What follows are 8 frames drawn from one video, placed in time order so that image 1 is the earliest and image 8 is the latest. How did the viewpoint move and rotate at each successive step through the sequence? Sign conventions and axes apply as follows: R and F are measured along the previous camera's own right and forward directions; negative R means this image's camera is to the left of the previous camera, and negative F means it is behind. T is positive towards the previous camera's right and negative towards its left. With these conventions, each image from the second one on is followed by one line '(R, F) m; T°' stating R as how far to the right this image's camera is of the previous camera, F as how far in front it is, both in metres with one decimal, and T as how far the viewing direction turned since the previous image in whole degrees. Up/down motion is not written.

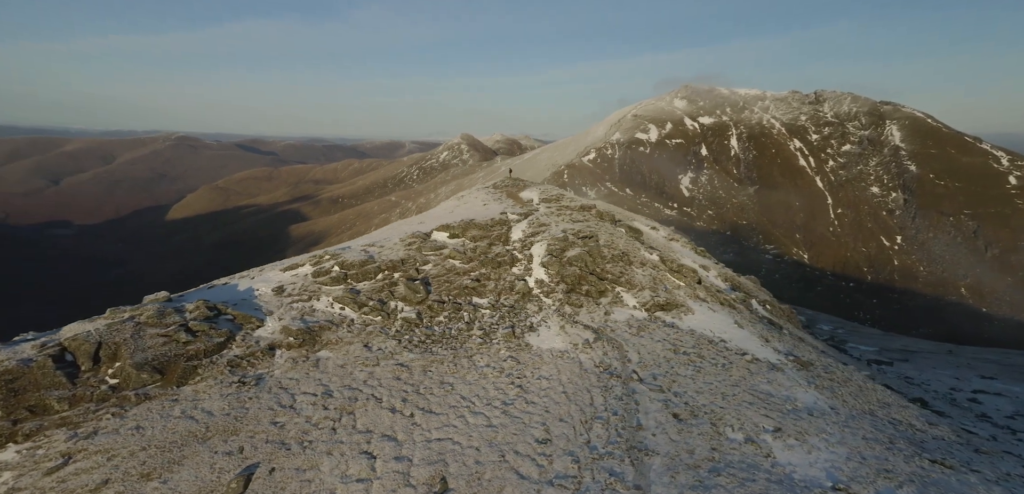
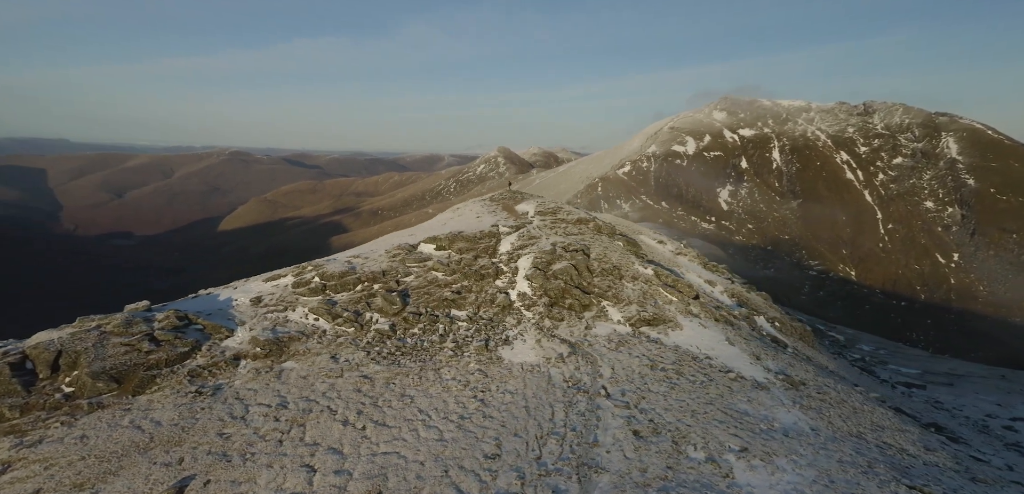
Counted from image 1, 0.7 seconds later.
(+1.3, +0.3) m; -2°
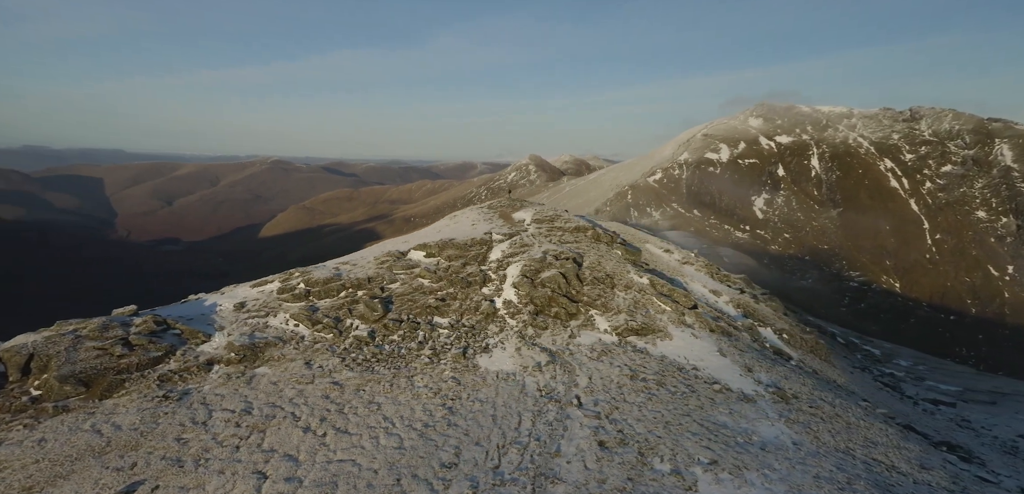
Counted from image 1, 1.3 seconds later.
(+1.1, +0.2) m; -2°
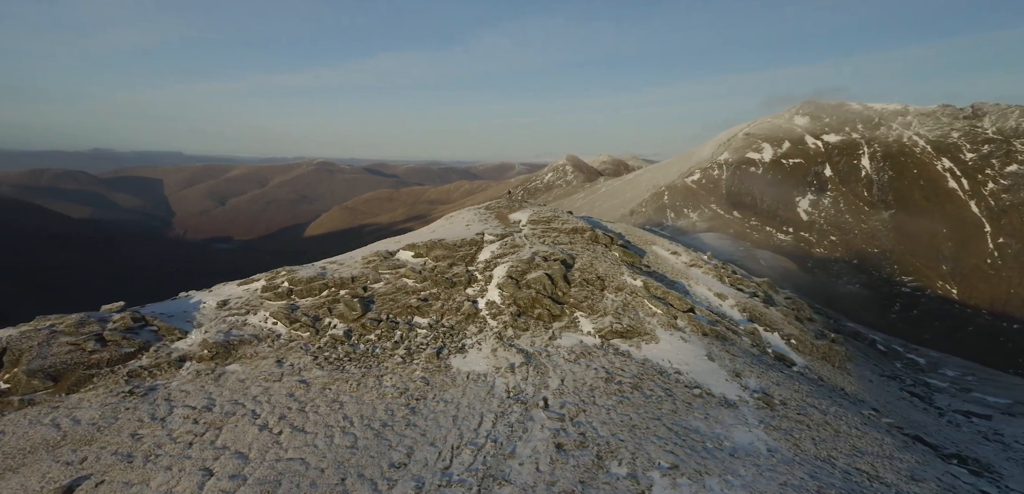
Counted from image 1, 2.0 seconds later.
(+1.2, +0.2) m; -2°
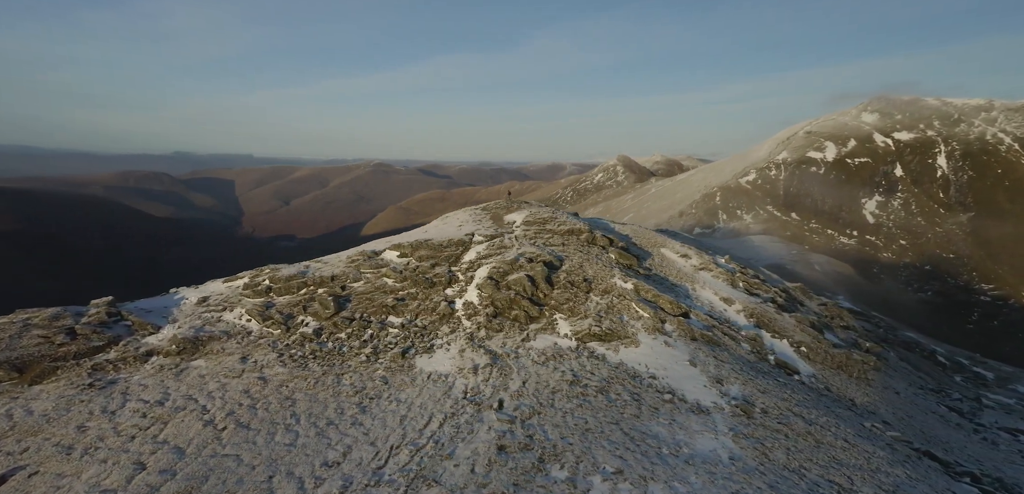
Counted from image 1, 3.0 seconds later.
(+1.6, +0.2) m; -2°
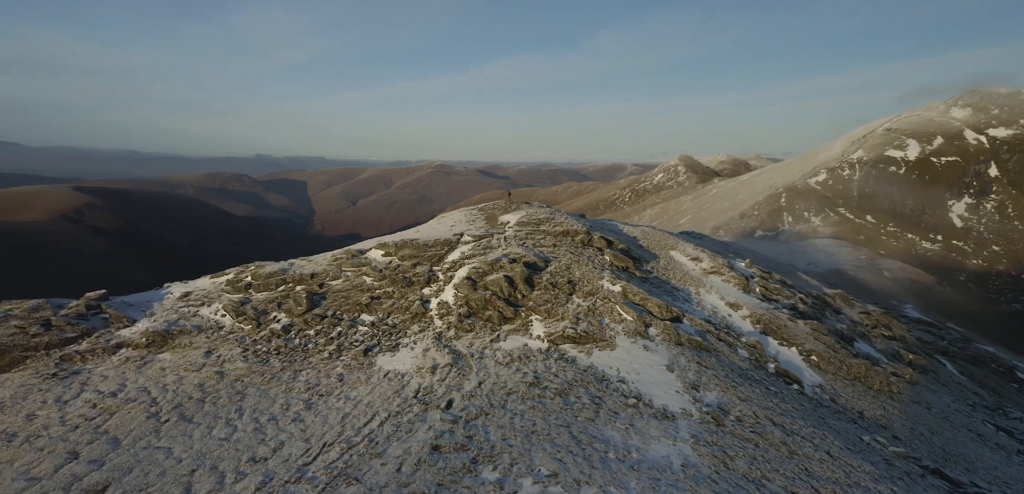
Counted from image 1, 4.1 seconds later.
(+1.8, +0.1) m; -3°
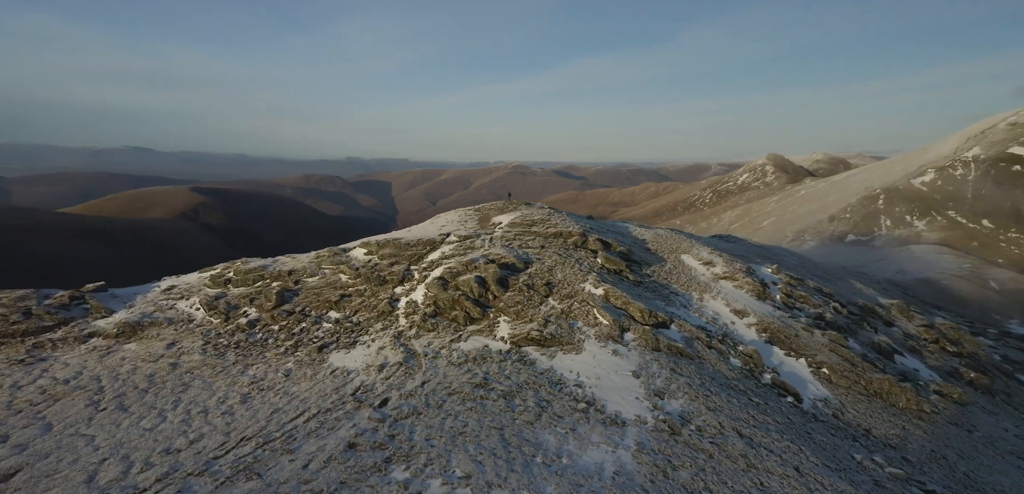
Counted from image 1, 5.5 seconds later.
(+2.4, 0.0) m; -4°
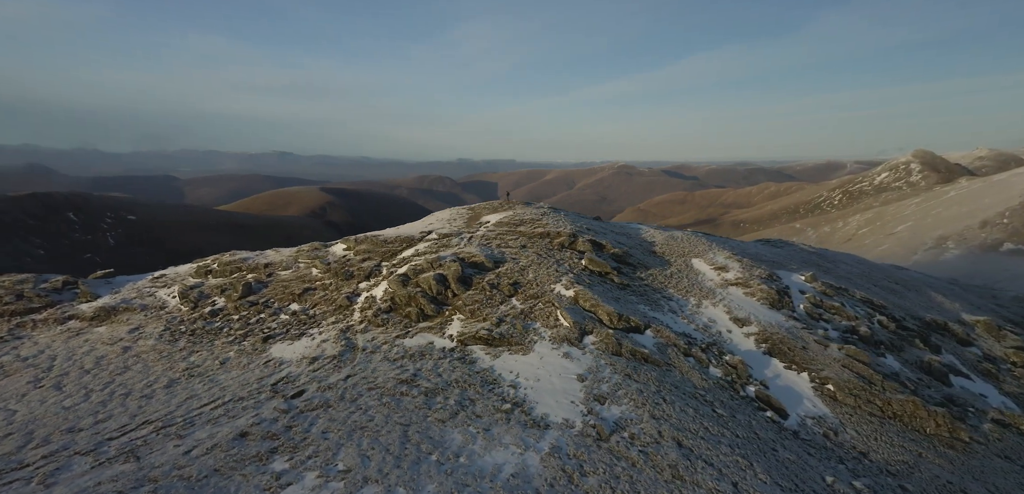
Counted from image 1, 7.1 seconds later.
(+3.5, -0.2) m; -5°
